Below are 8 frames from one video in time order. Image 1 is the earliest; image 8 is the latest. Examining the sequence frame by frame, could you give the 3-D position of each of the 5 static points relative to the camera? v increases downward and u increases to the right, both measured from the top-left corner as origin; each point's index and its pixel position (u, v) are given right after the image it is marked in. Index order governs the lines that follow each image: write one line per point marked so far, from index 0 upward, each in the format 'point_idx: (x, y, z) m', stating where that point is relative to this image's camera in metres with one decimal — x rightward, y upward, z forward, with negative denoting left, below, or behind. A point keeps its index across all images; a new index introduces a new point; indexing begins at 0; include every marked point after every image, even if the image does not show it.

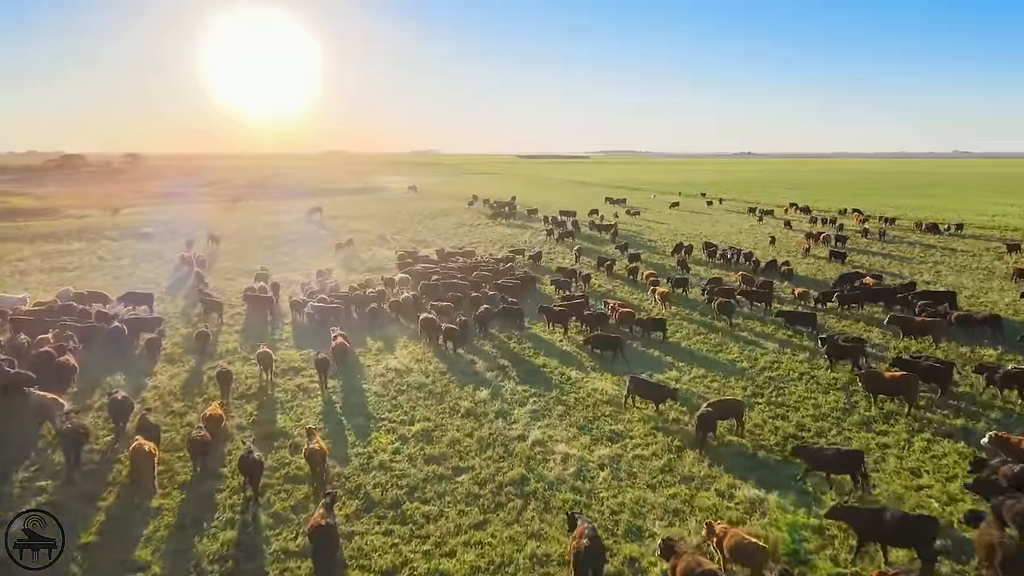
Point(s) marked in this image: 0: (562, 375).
0: (+1.2, -2.1, +14.8) m
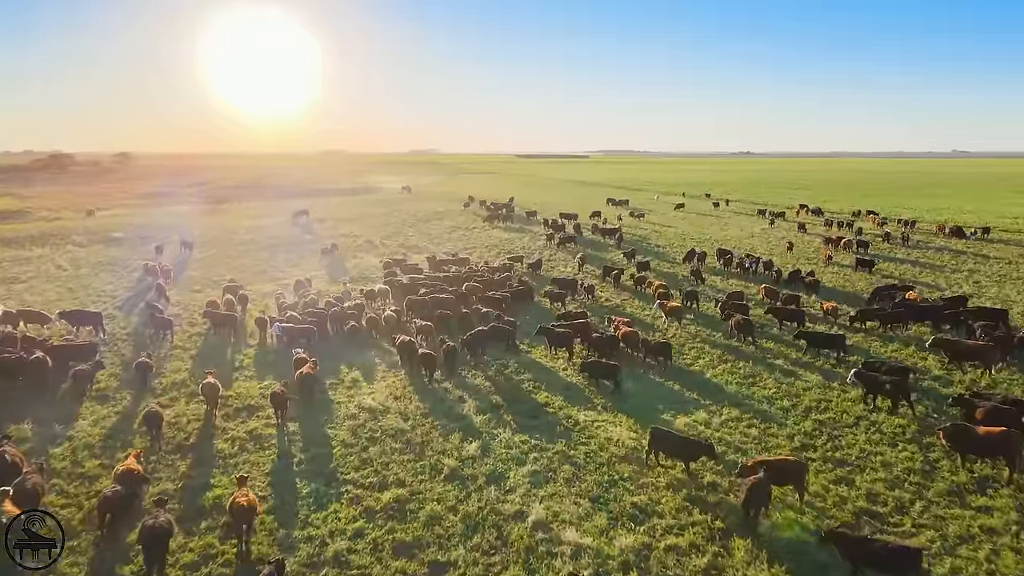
0: (+1.1, -2.6, +12.3) m
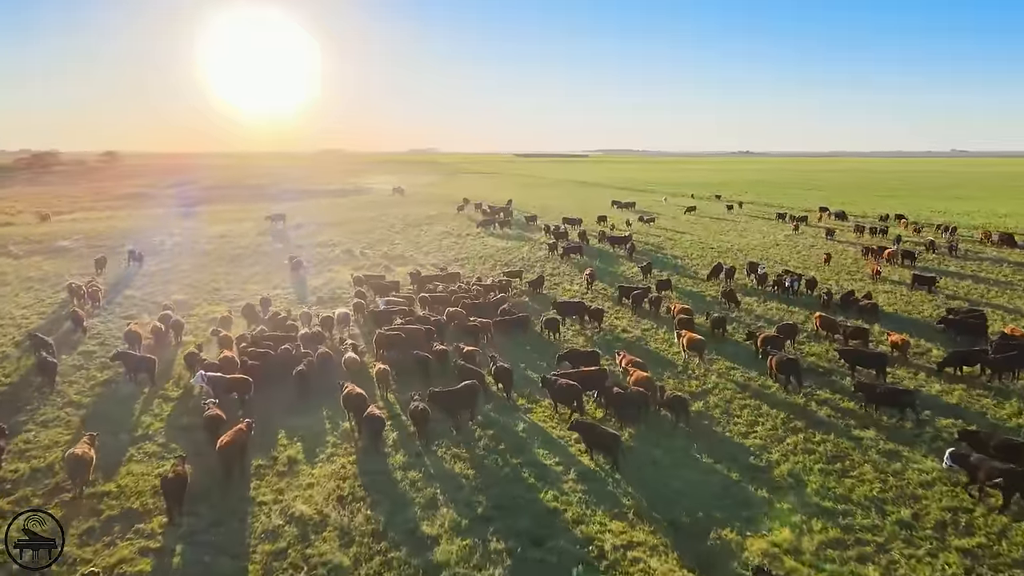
0: (+1.0, -3.4, +8.2) m
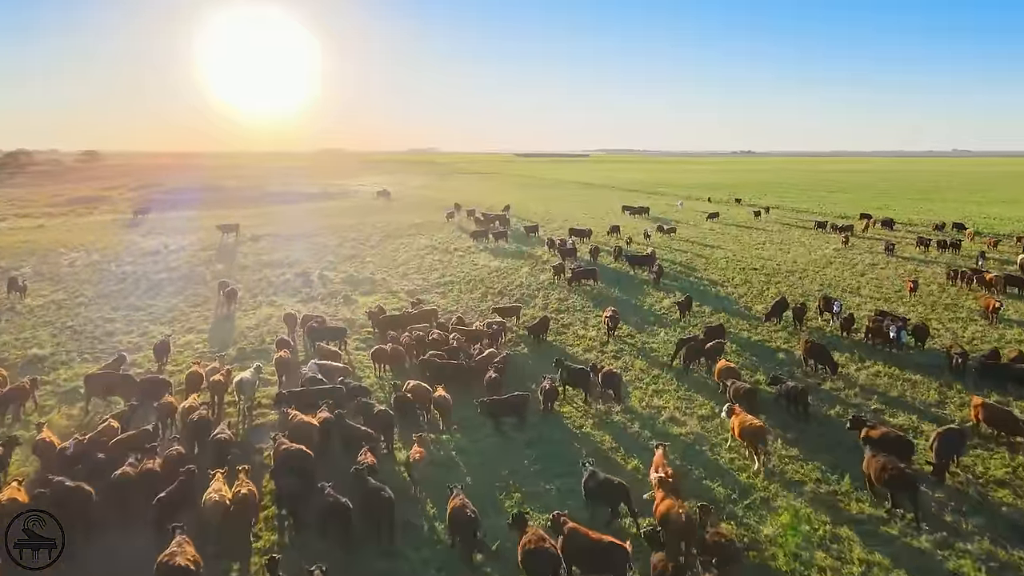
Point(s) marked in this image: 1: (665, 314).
0: (+0.8, -4.7, +2.0) m
1: (+4.7, -0.8, +19.0) m
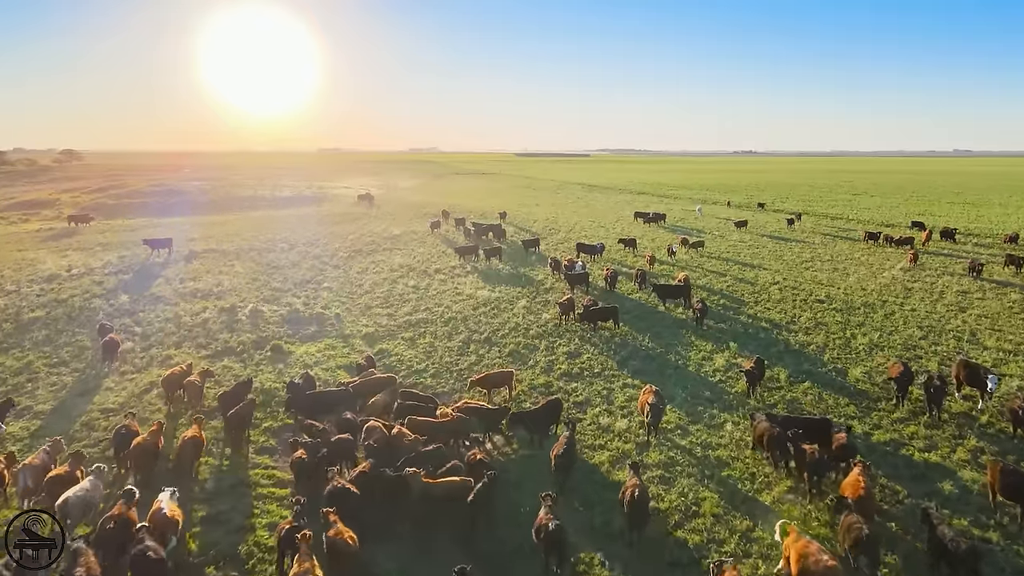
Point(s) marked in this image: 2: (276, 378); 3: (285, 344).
0: (+0.6, -6.0, -4.1) m
1: (+4.5, -2.1, +13.0) m
2: (-5.5, -2.1, +14.5) m
3: (-6.2, -1.5, +16.9) m
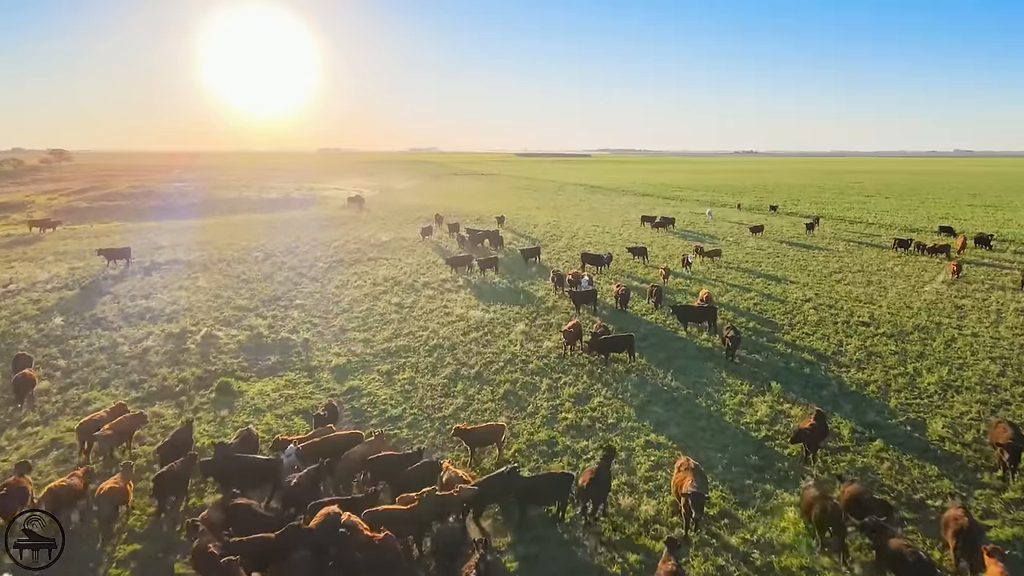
0: (+0.5, -6.6, -6.9) m
1: (+4.4, -2.6, +10.2) m
2: (-5.6, -2.7, +11.7) m
3: (-6.3, -2.1, +14.2) m
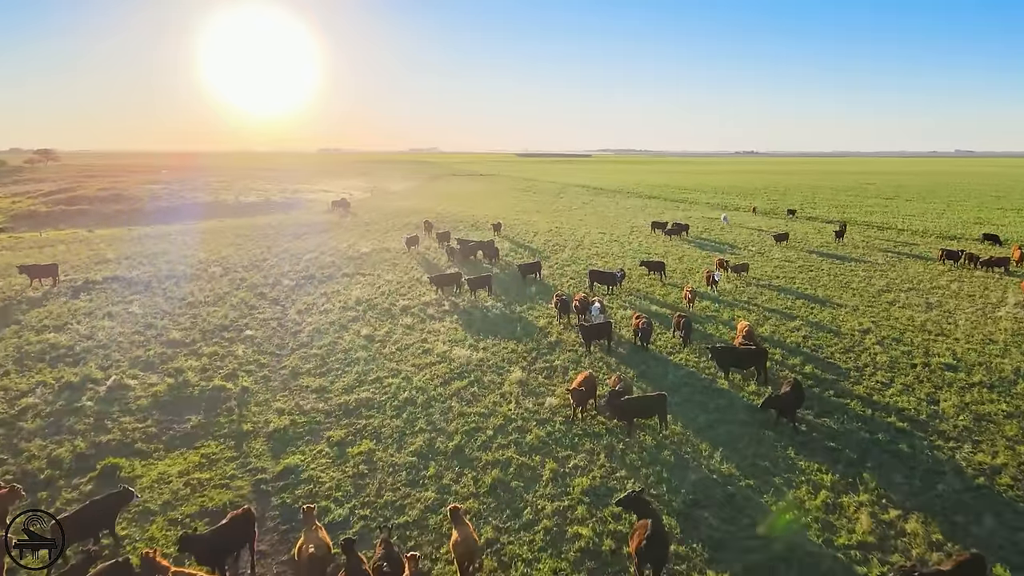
0: (+0.4, -7.3, -10.6) m
1: (+4.2, -3.4, +6.5) m
2: (-5.8, -3.5, +8.1) m
3: (-6.5, -2.9, +10.5) m
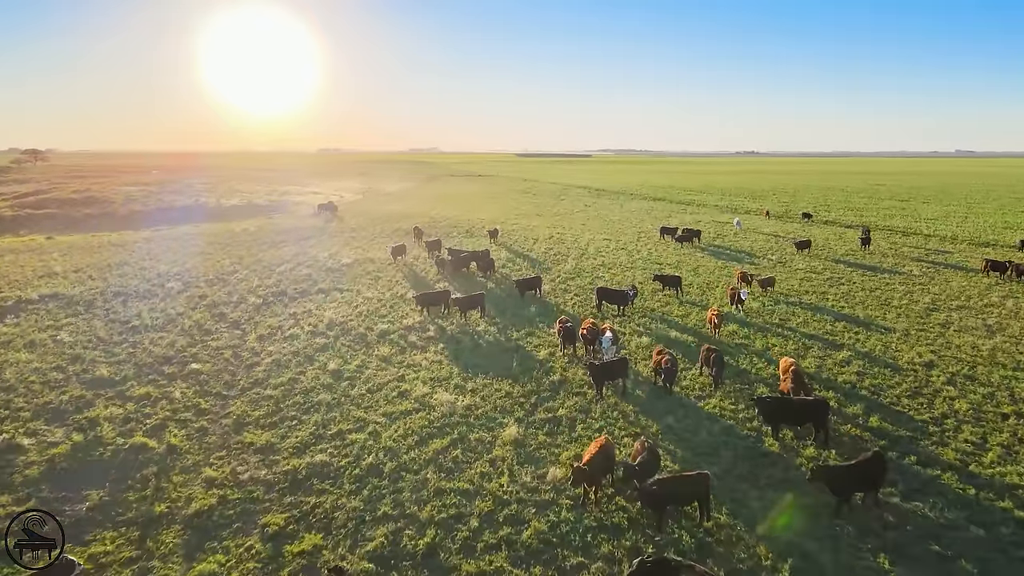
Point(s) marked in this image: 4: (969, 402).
0: (+0.2, -7.9, -13.3) m
1: (+4.1, -4.0, +3.8) m
2: (-5.9, -4.1, +5.3) m
3: (-6.6, -3.5, +7.8) m
4: (+8.8, -2.2, +11.9) m
